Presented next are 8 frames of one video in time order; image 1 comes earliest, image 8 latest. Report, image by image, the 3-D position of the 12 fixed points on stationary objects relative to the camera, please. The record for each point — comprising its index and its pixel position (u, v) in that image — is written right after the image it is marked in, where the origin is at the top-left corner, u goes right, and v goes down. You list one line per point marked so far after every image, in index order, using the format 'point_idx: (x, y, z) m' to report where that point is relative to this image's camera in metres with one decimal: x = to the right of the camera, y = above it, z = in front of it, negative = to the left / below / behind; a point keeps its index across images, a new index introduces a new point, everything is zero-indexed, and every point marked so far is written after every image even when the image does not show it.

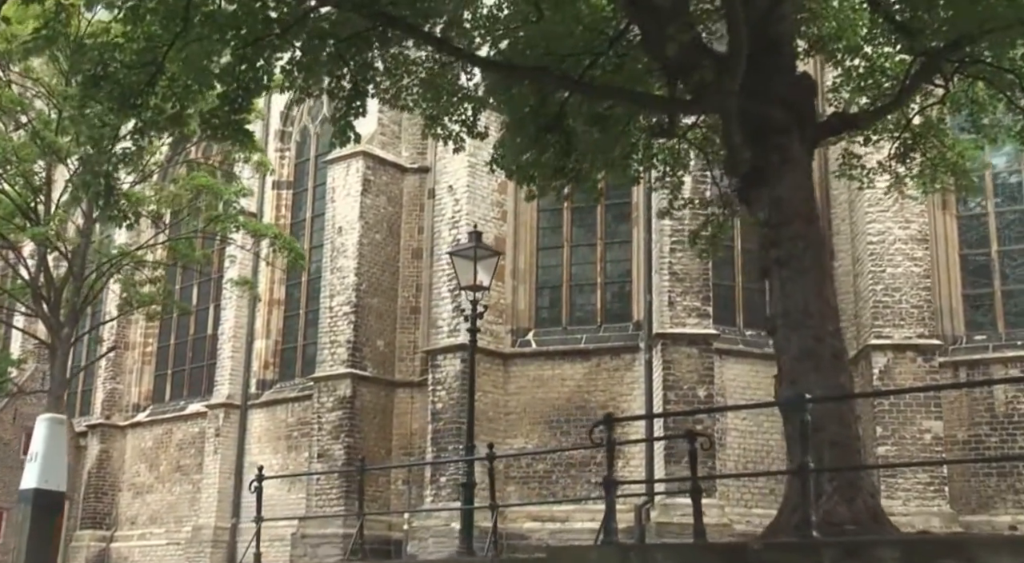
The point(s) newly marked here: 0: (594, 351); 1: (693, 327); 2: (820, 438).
0: (+1.2, -1.0, +17.9) m
1: (+2.5, -0.6, +16.8) m
2: (+2.5, -1.3, +10.1) m
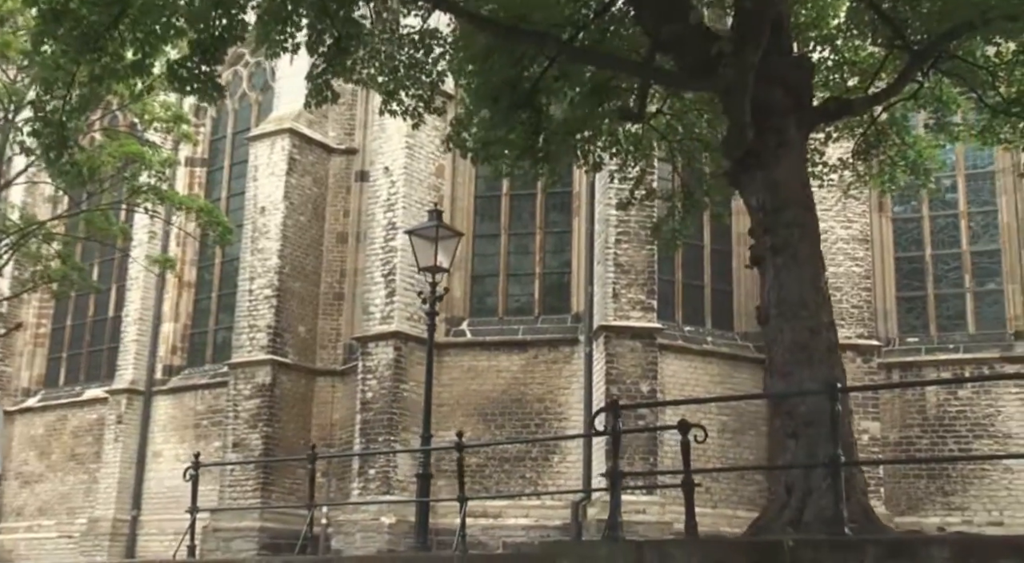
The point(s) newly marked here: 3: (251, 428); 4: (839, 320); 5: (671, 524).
0: (+0.3, -0.9, +17.4) m
1: (+1.7, -0.5, +16.4) m
2: (+2.4, -1.2, +9.8) m
3: (-4.0, -2.3, +19.0) m
4: (+4.6, -0.5, +17.1) m
5: (+2.1, -3.2, +16.2) m
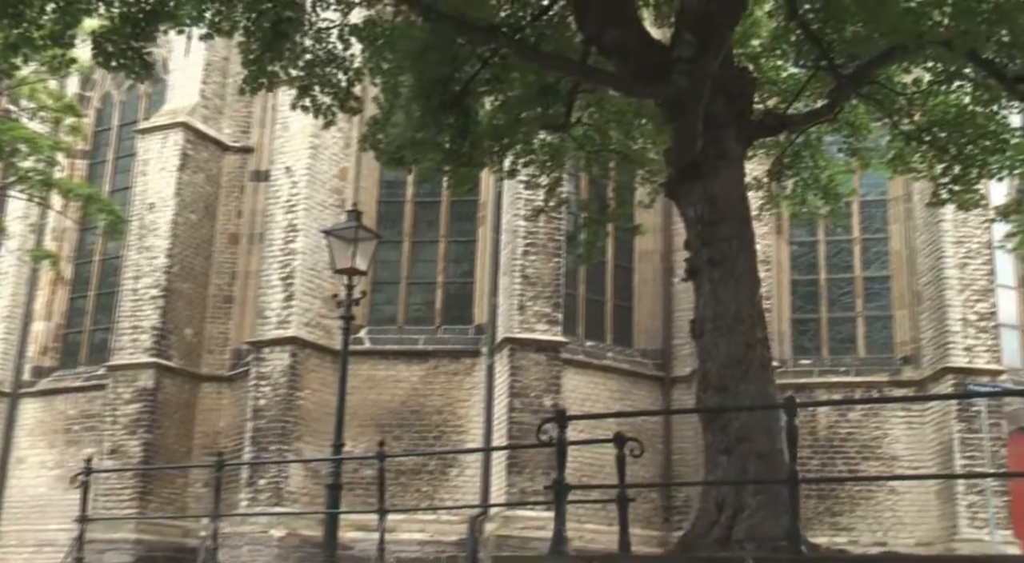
0: (-1.1, -1.0, +17.0) m
1: (+0.4, -0.7, +16.2) m
2: (+1.8, -1.3, +9.7) m
3: (-5.6, -2.3, +18.1) m
4: (+3.2, -0.8, +17.2) m
5: (+0.8, -3.4, +16.0) m
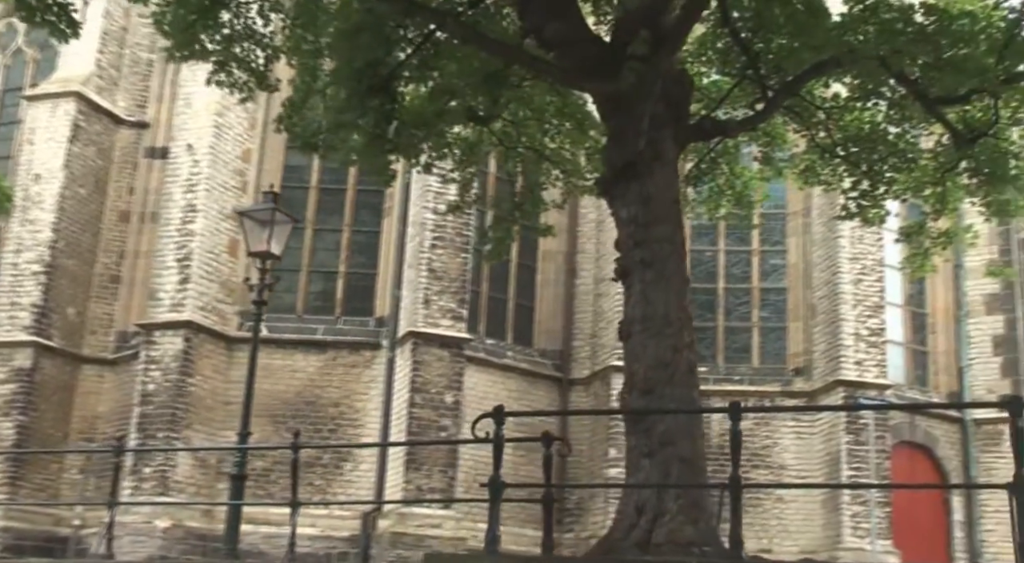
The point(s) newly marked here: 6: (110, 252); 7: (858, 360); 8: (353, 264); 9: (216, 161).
0: (-2.4, -0.8, +16.6) m
1: (-0.9, -0.6, +16.0) m
2: (+1.2, -1.3, +9.6) m
3: (-7.1, -1.9, +17.3) m
4: (+1.8, -0.9, +17.3) m
5: (-0.6, -3.3, +15.8) m
6: (-6.1, +0.4, +18.6) m
7: (+4.9, -1.1, +17.4) m
8: (-2.2, +0.2, +17.3) m
9: (-4.1, +1.7, +16.9) m
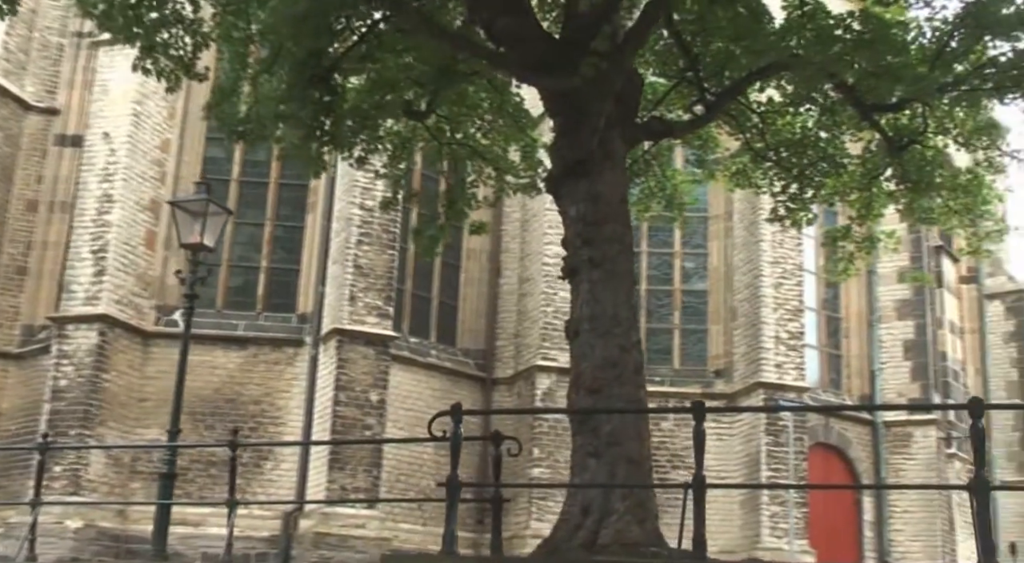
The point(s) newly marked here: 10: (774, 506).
0: (-3.4, -0.8, +16.2) m
1: (-1.8, -0.6, +15.8) m
2: (+0.8, -1.3, +9.6) m
3: (-8.2, -1.7, +16.5) m
4: (+0.7, -0.9, +17.3) m
5: (-1.6, -3.3, +15.6) m
6: (-7.2, +0.6, +17.9) m
7: (+3.8, -1.2, +17.6) m
8: (-3.3, +0.3, +16.9) m
9: (-5.0, +1.8, +16.4) m
10: (+3.6, -3.1, +17.0) m
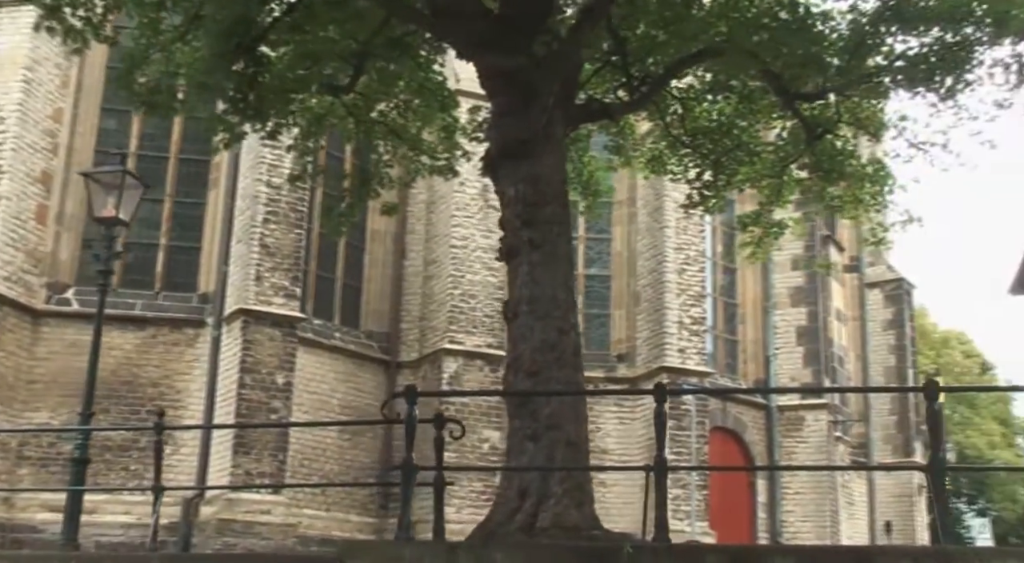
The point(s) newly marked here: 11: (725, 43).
0: (-4.6, -0.5, +15.6) m
1: (-2.9, -0.3, +15.4) m
2: (+0.3, -1.2, +9.5) m
3: (-9.4, -1.4, +15.4) m
4: (-0.6, -0.6, +17.1) m
5: (-2.7, -3.0, +15.3) m
6: (-8.5, +0.9, +16.9) m
7: (+2.4, -1.0, +17.8) m
8: (-4.5, +0.6, +16.3) m
9: (-6.2, +2.1, +15.6) m
10: (+2.3, -2.9, +17.2) m
11: (+2.0, +2.2, +11.5) m
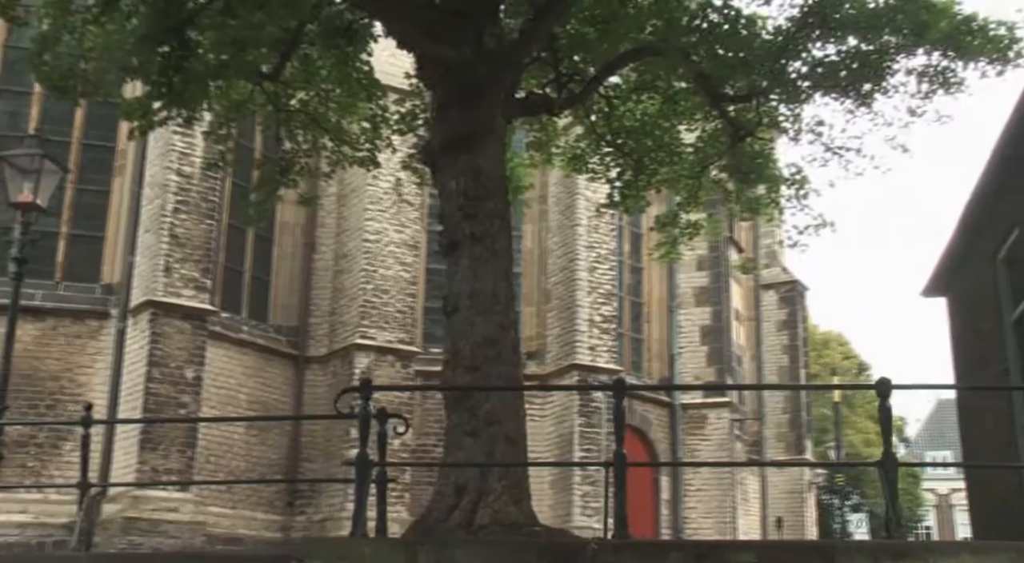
0: (-5.6, -0.4, +15.0) m
1: (-3.9, -0.2, +14.9) m
2: (-0.1, -1.2, +9.4) m
3: (-10.4, -1.2, +14.3) m
4: (-1.8, -0.6, +16.9) m
5: (-3.8, -2.9, +14.8) m
6: (-9.7, +1.1, +15.9) m
7: (+1.1, -0.9, +17.9) m
8: (-5.6, +0.7, +15.7) m
9: (-7.2, +2.2, +14.8) m
10: (+1.0, -2.9, +17.3) m
11: (+1.4, +2.2, +11.6) m
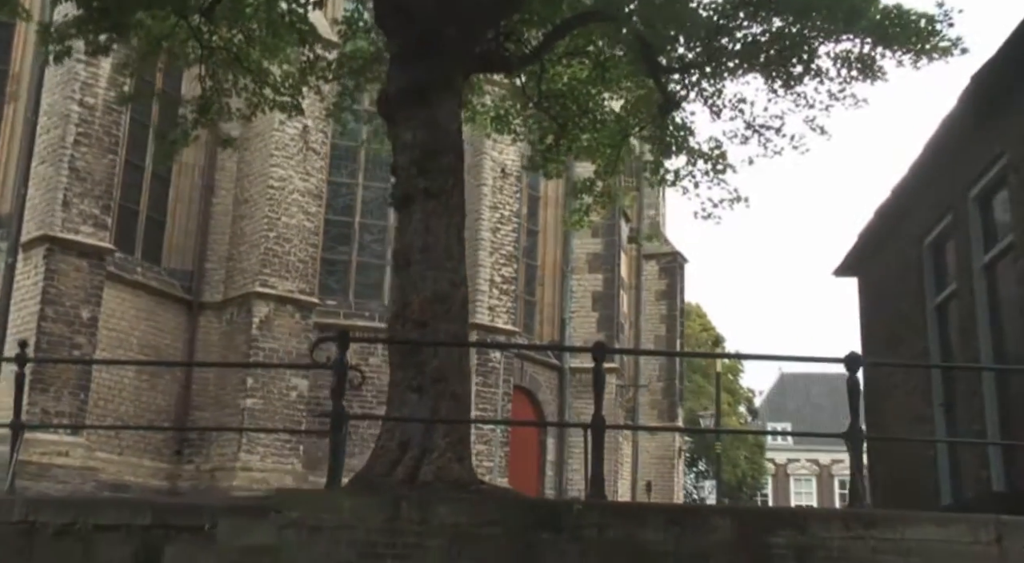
0: (-6.7, +0.5, +14.2) m
1: (-5.0, +0.5, +14.3) m
2: (-0.6, -0.8, +9.3) m
3: (-11.3, -0.1, +12.9) m
4: (-3.1, +0.1, +16.6) m
5: (-4.9, -2.2, +14.3) m
6: (-10.7, +2.2, +14.5) m
7: (-0.3, -0.3, +17.9) m
8: (-6.6, +1.6, +14.9) m
9: (-8.0, +3.1, +13.7) m
10: (-0.5, -2.3, +17.4) m
11: (+0.9, +2.6, +11.6) m
